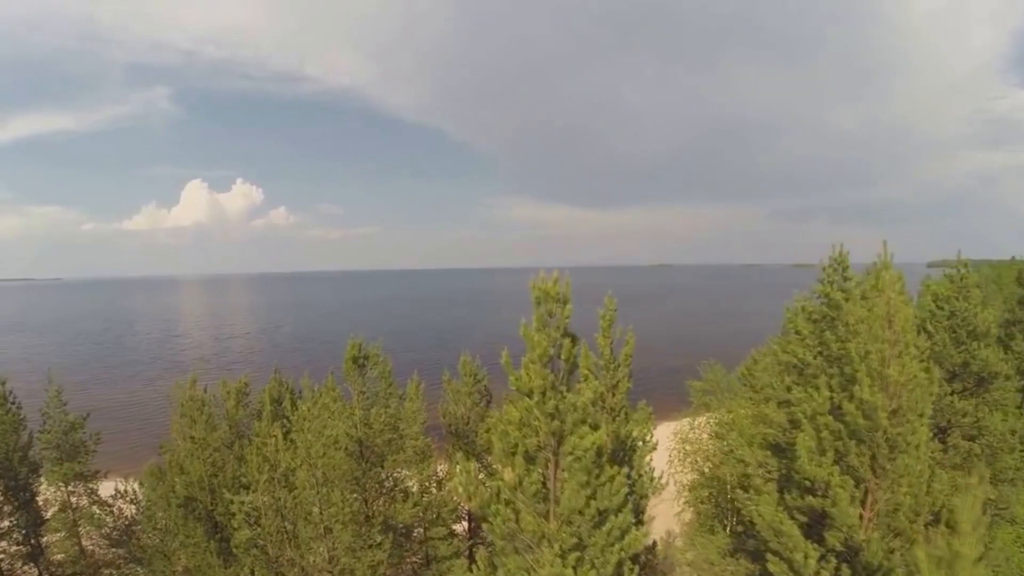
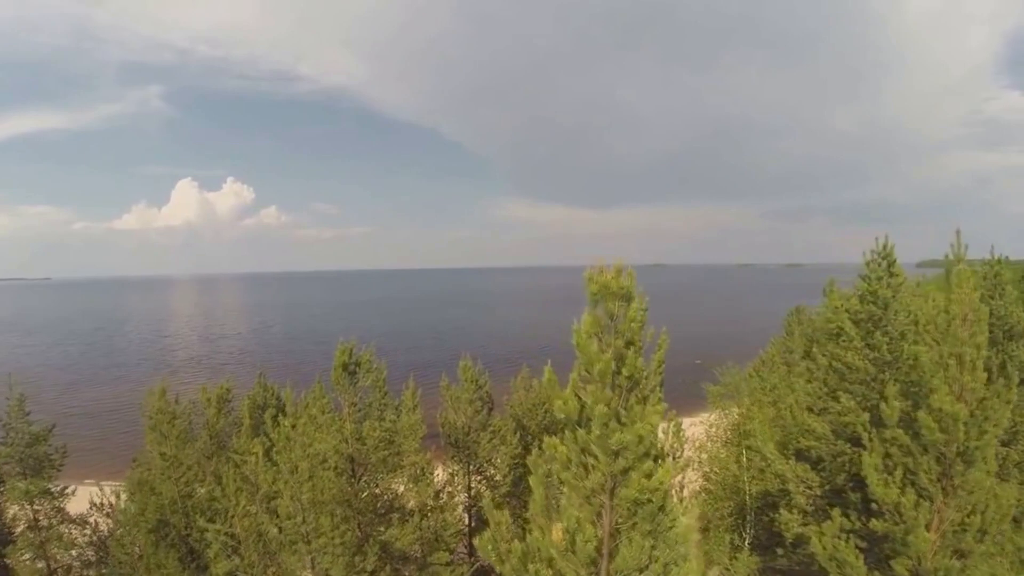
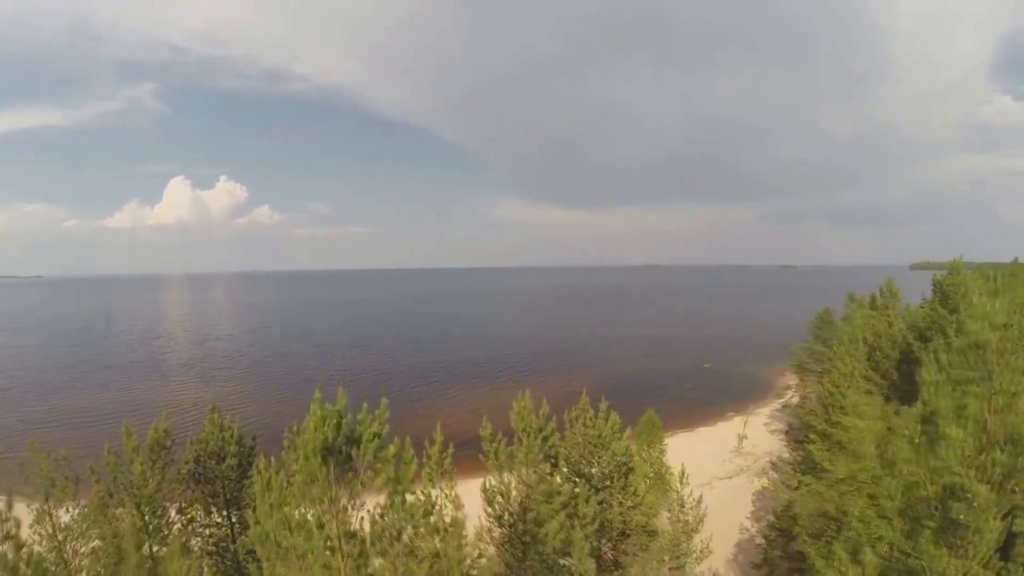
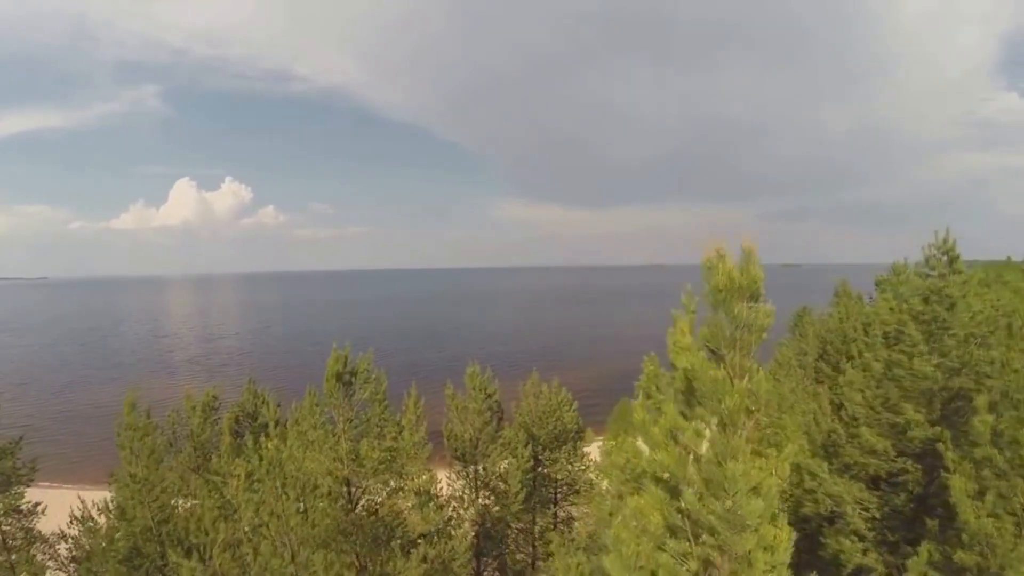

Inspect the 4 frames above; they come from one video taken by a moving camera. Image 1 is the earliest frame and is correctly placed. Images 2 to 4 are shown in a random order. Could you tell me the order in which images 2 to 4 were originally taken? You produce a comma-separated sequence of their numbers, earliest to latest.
2, 4, 3
